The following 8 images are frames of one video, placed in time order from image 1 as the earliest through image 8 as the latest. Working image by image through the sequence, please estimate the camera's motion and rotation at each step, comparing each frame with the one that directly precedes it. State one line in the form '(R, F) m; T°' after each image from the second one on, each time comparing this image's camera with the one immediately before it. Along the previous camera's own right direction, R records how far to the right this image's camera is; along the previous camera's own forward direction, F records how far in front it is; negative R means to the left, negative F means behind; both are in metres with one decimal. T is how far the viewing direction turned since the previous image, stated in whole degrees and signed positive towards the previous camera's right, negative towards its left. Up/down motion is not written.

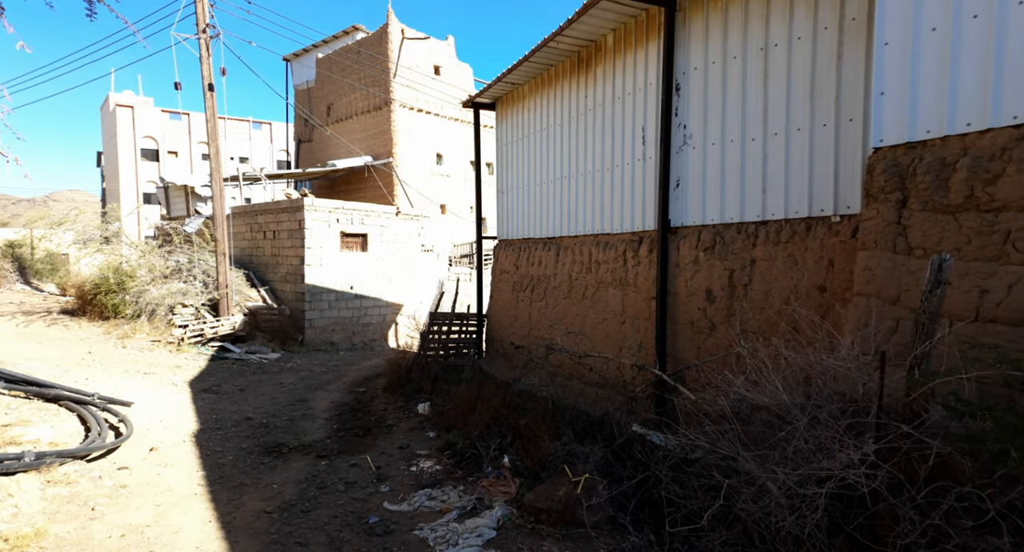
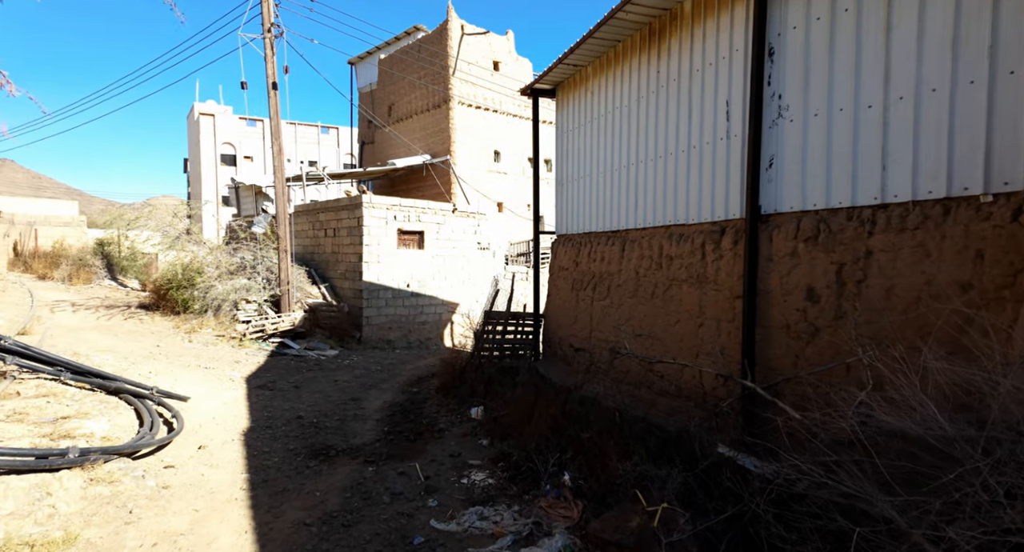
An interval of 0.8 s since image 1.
(0.0, +0.5) m; -6°
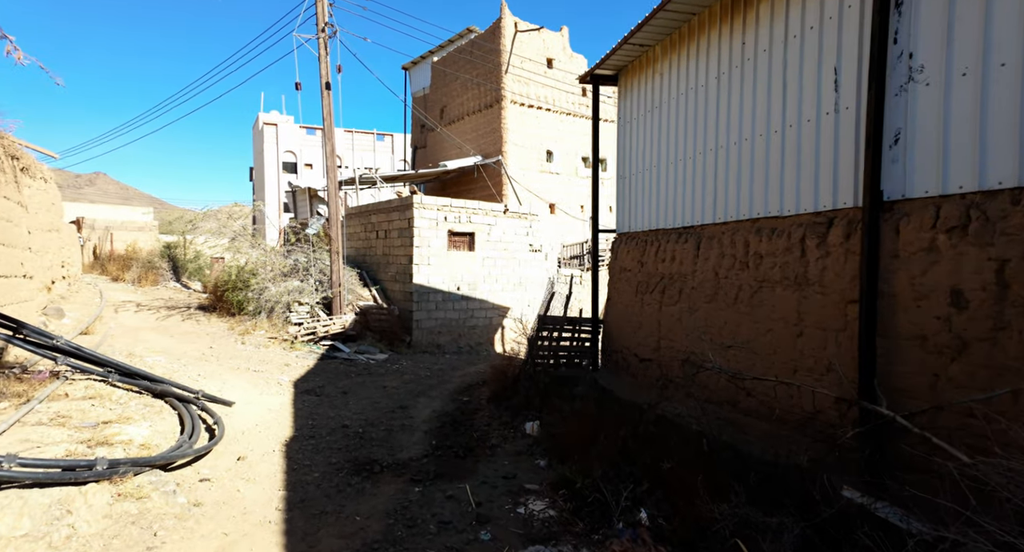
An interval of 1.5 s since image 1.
(-0.1, +0.5) m; -5°
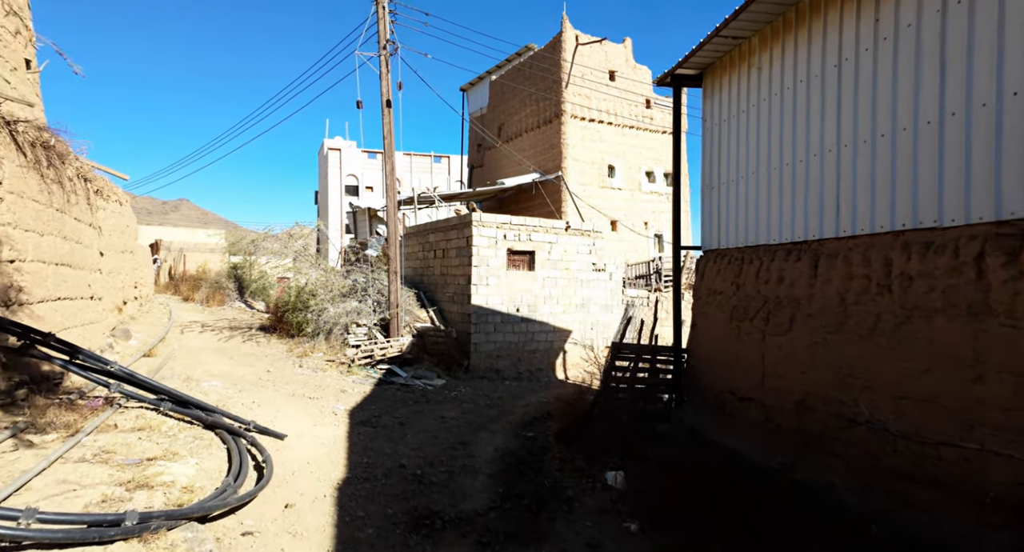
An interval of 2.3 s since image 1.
(-0.2, +0.7) m; -6°
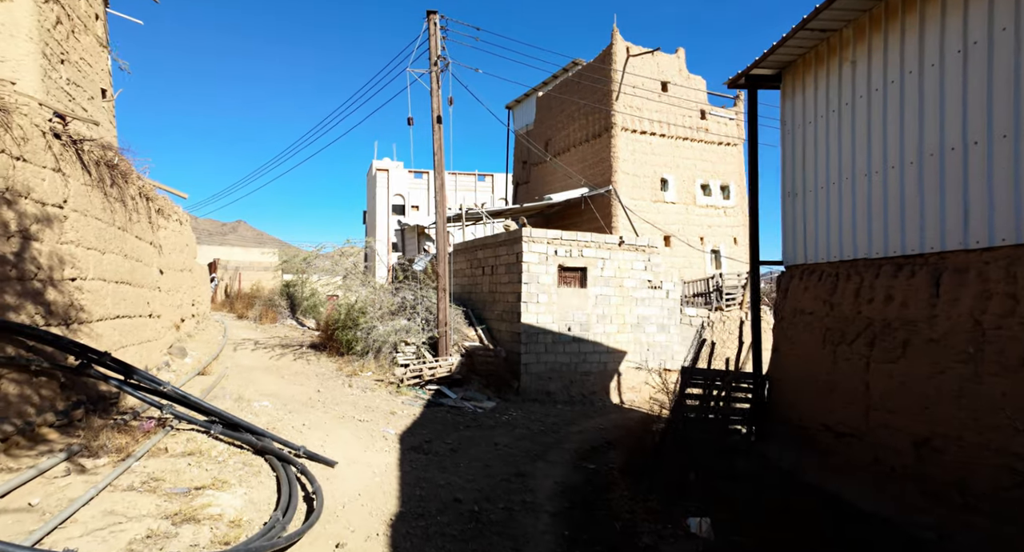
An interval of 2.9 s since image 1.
(-0.2, +0.4) m; -5°
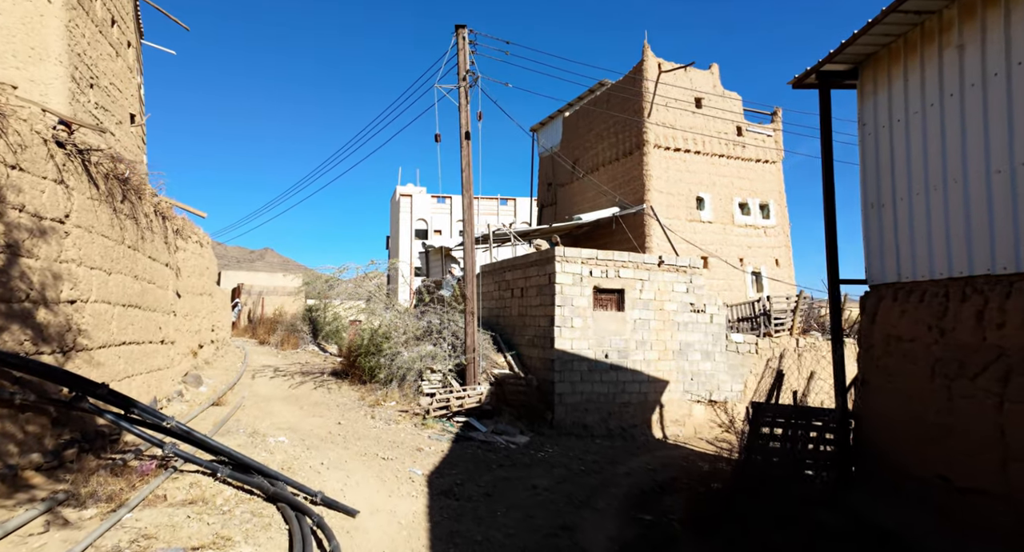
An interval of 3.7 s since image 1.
(-0.2, +0.7) m; -2°
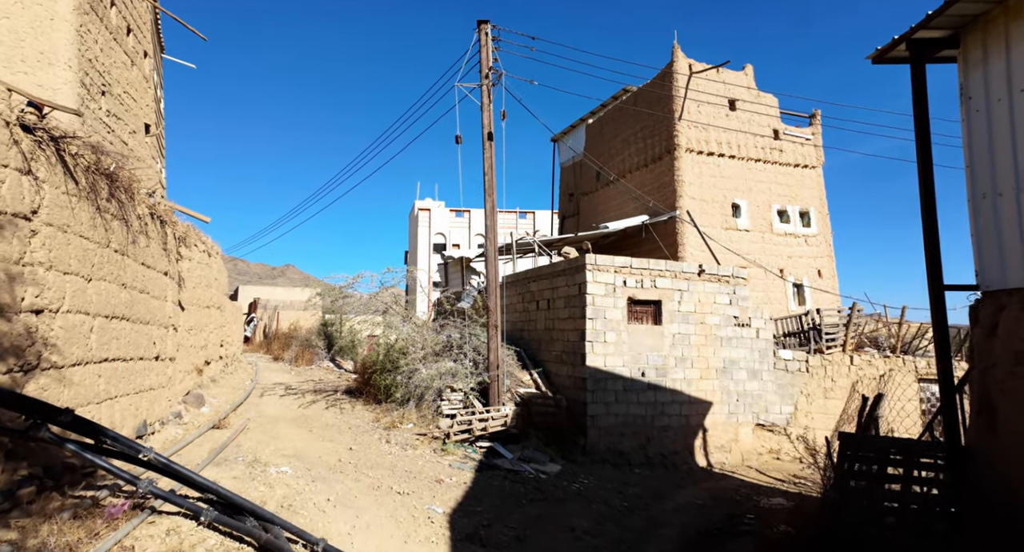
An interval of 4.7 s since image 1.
(-0.2, +0.9) m; -2°
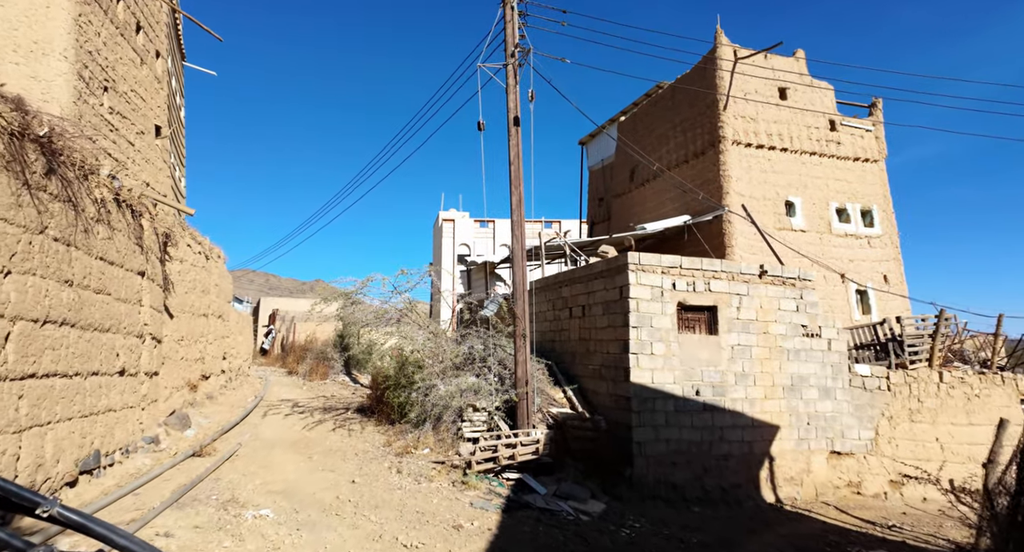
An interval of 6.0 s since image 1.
(-0.1, +1.3) m; -3°
